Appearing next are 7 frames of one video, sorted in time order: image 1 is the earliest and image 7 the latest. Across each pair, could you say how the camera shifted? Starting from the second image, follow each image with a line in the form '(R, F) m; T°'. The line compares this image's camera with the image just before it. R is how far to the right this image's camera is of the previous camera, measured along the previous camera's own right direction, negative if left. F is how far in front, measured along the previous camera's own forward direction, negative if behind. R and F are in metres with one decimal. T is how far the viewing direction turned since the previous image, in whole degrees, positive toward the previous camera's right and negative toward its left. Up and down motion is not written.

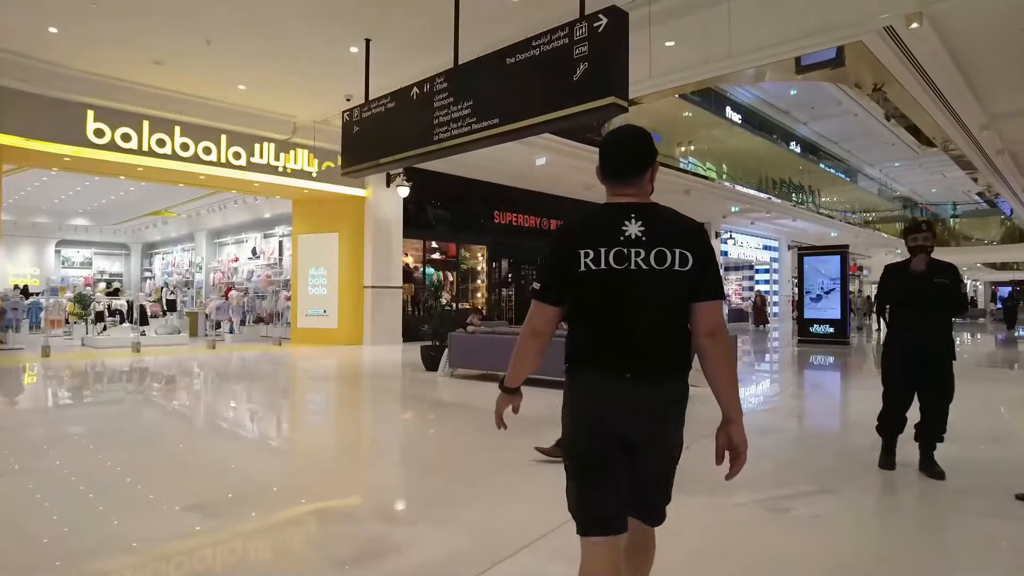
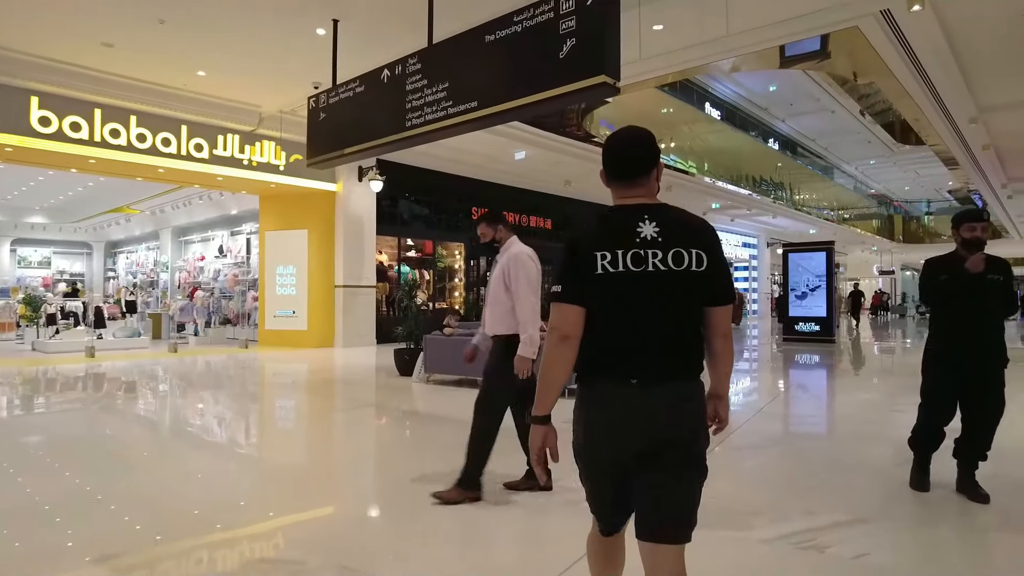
(0.0, +0.5) m; +2°
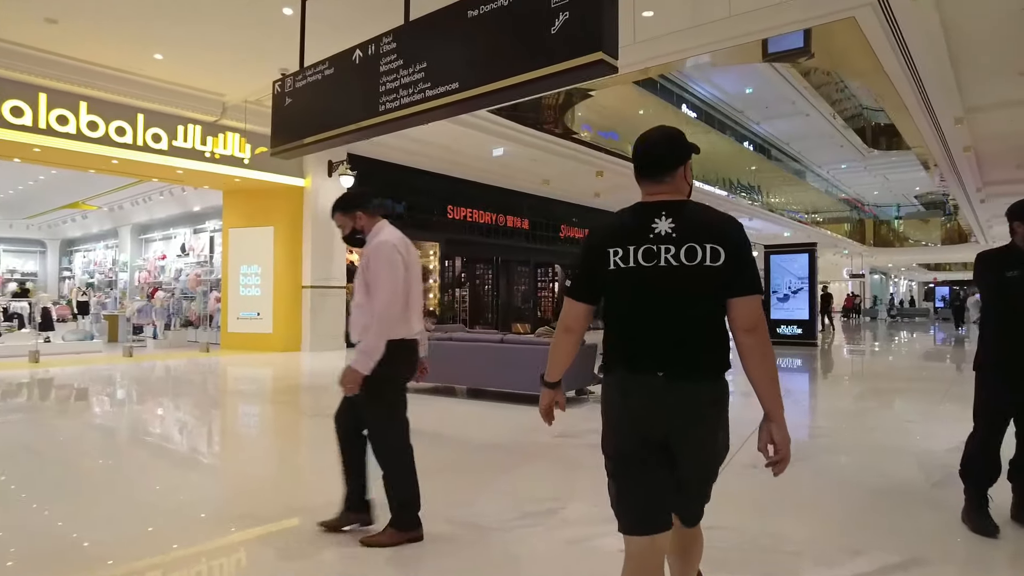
(-0.1, +0.5) m; +3°
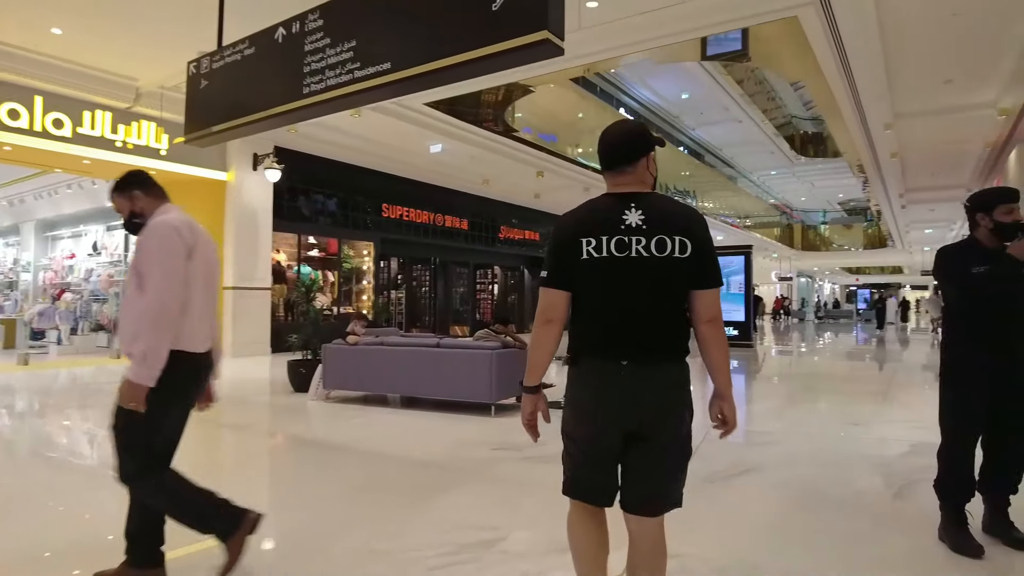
(0.0, +0.4) m; +6°
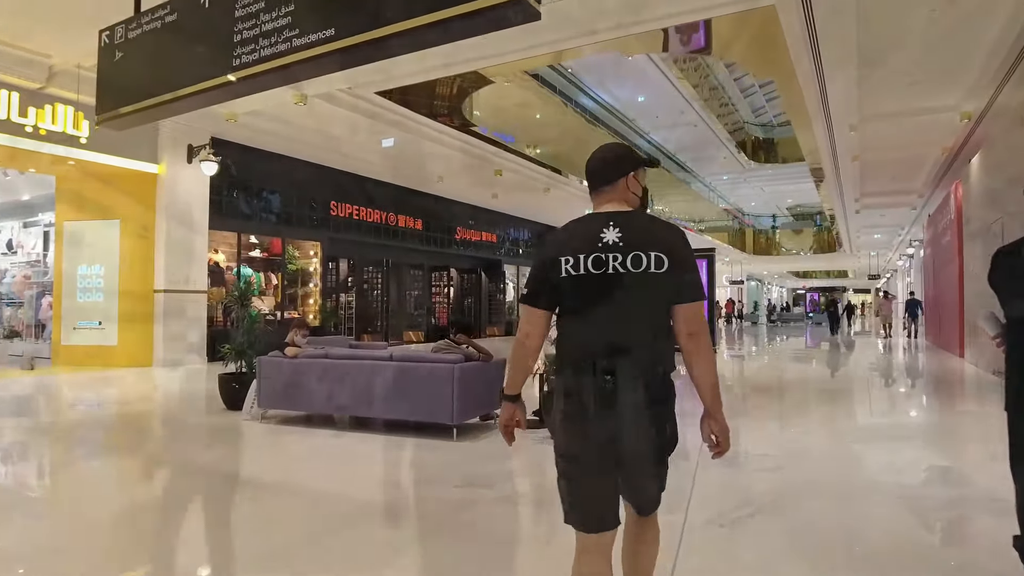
(-0.1, +0.6) m; +4°
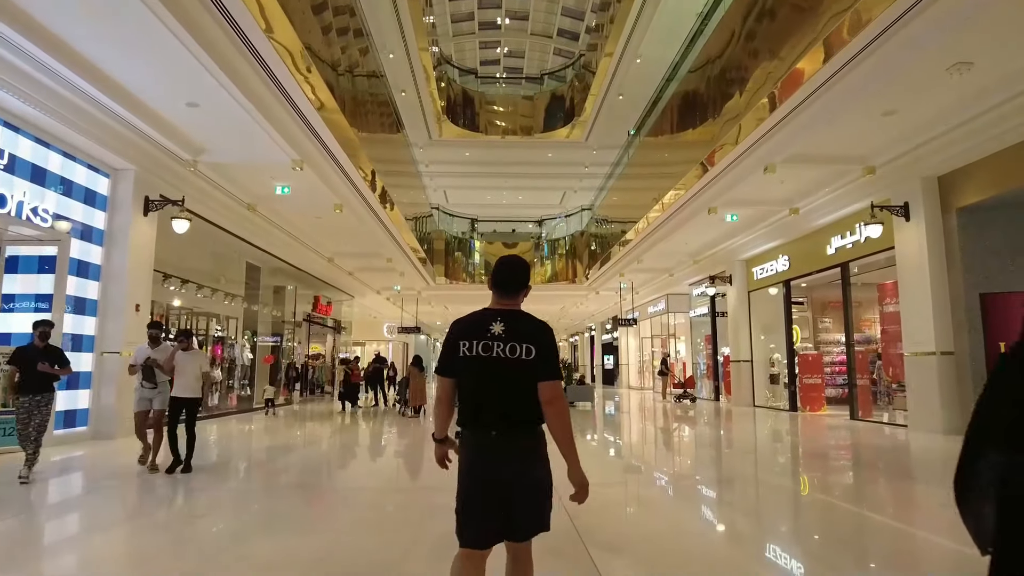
(+0.1, +2.4) m; +3°
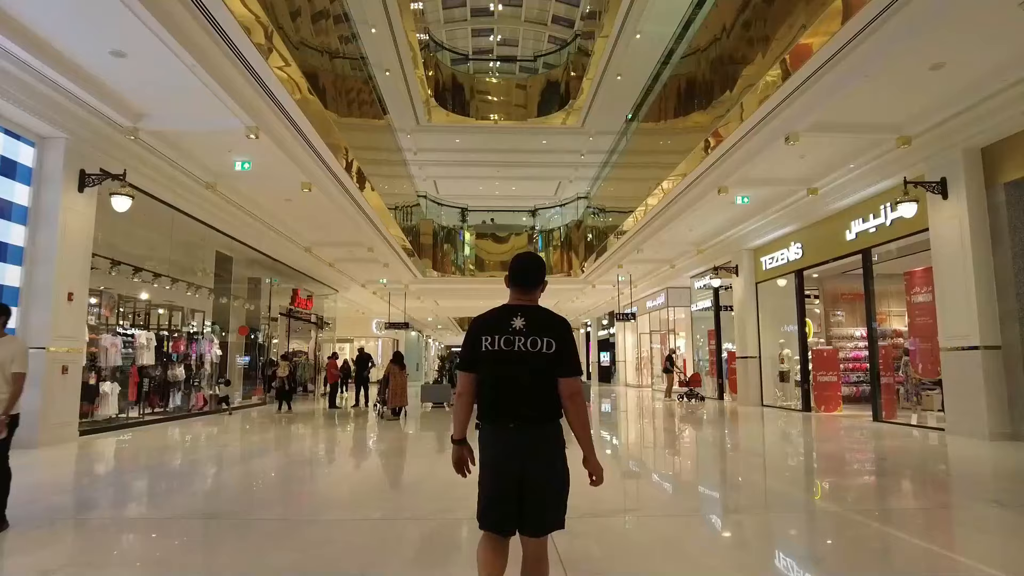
(+0.1, +0.6) m; +1°
